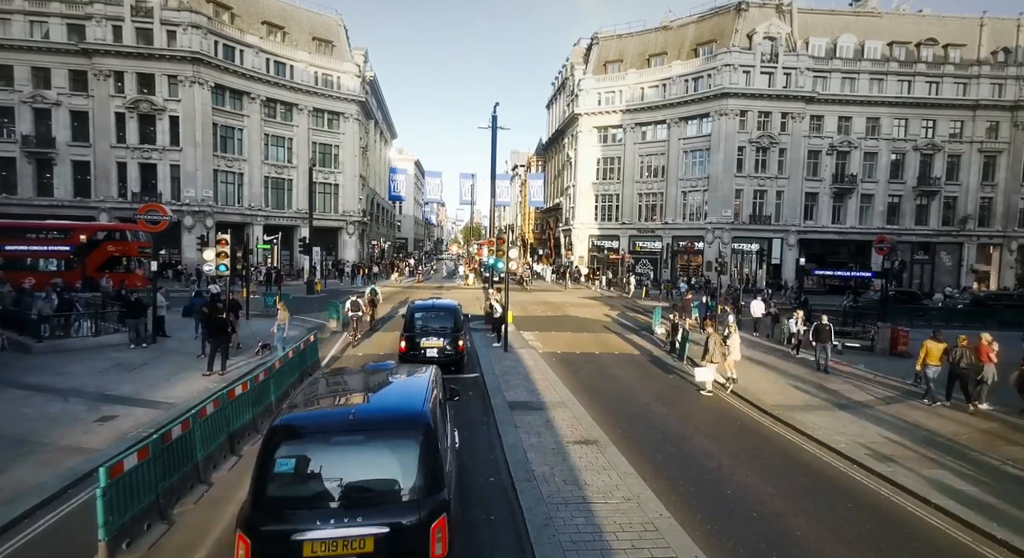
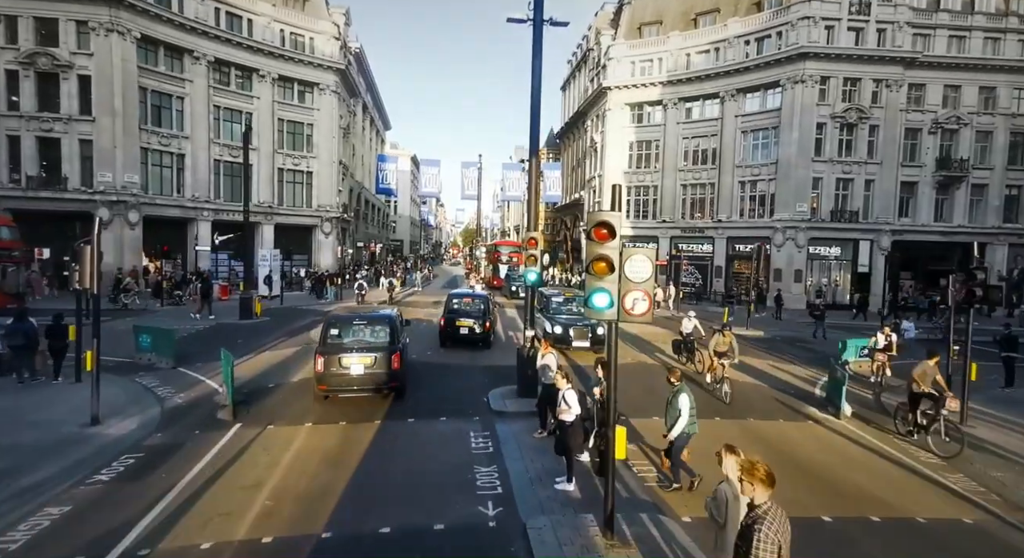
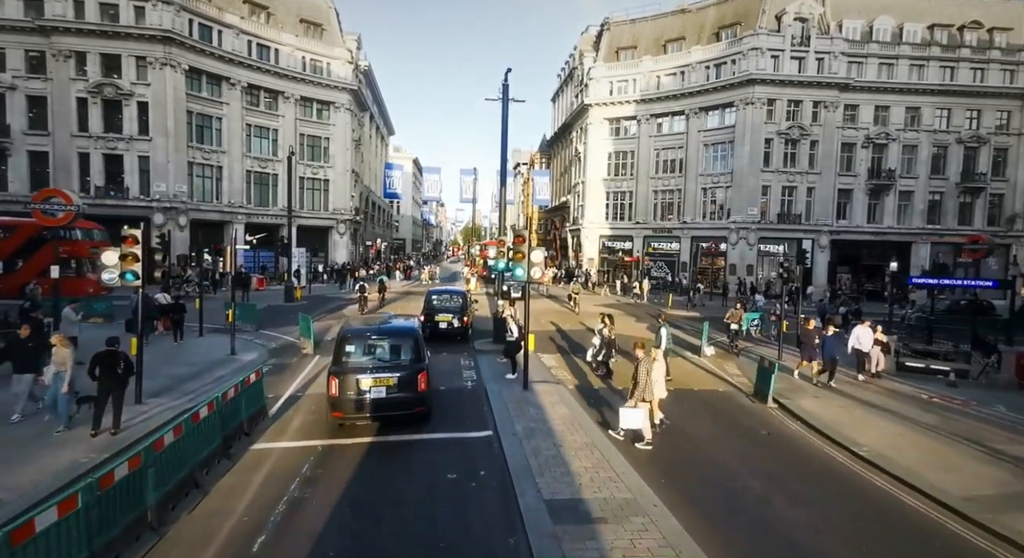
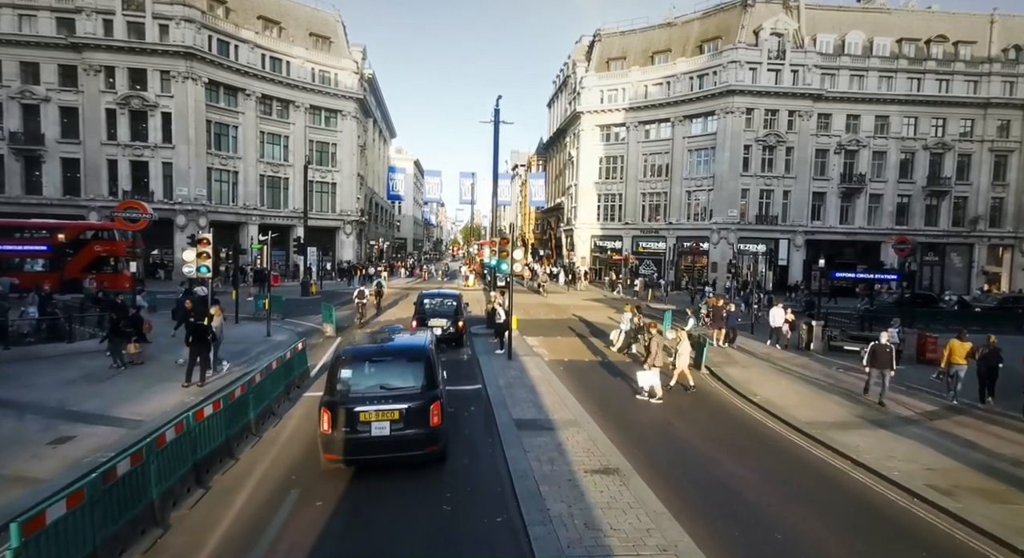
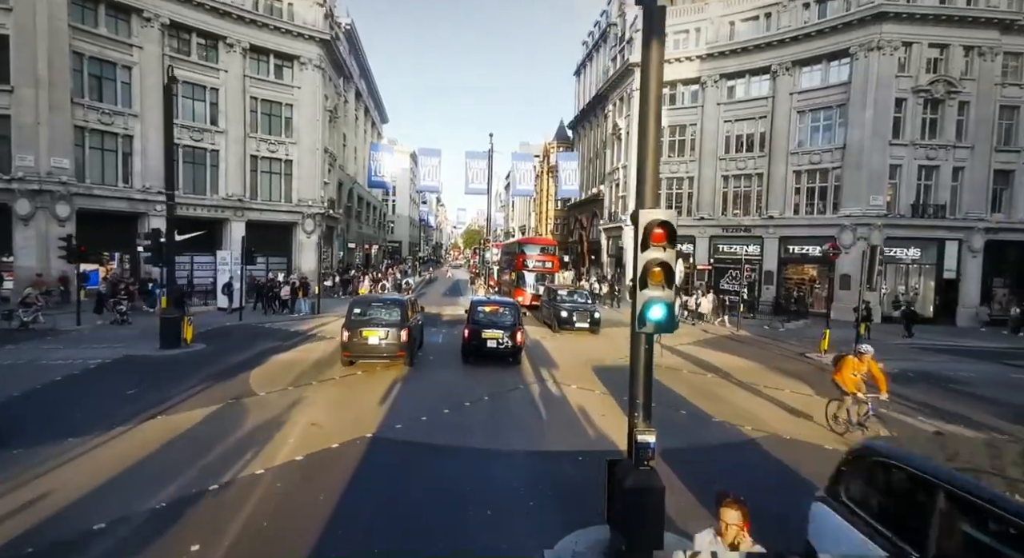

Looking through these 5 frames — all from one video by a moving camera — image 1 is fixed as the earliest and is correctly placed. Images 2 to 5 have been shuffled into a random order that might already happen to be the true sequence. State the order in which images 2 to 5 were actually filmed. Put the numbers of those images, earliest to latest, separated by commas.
4, 3, 2, 5
